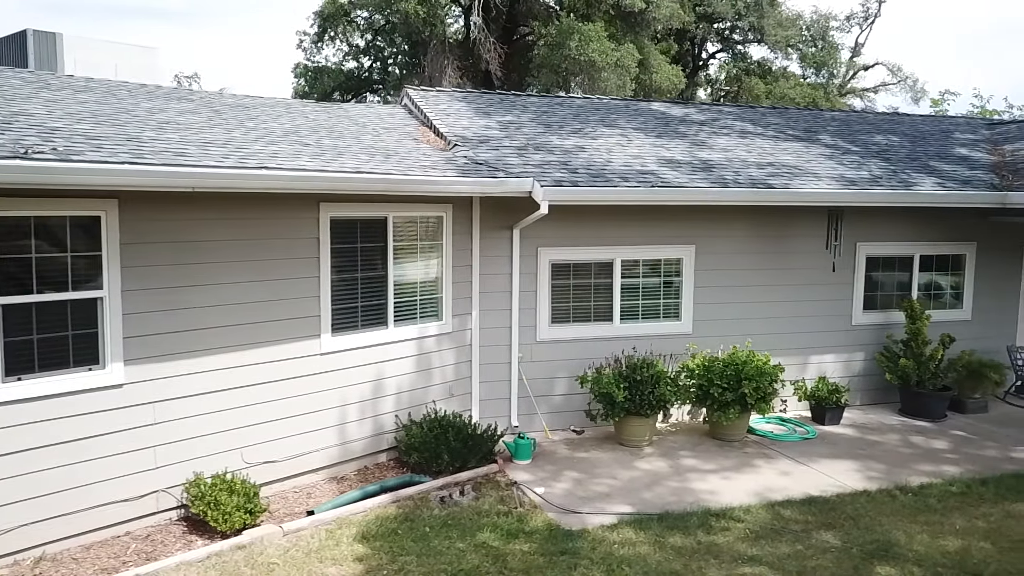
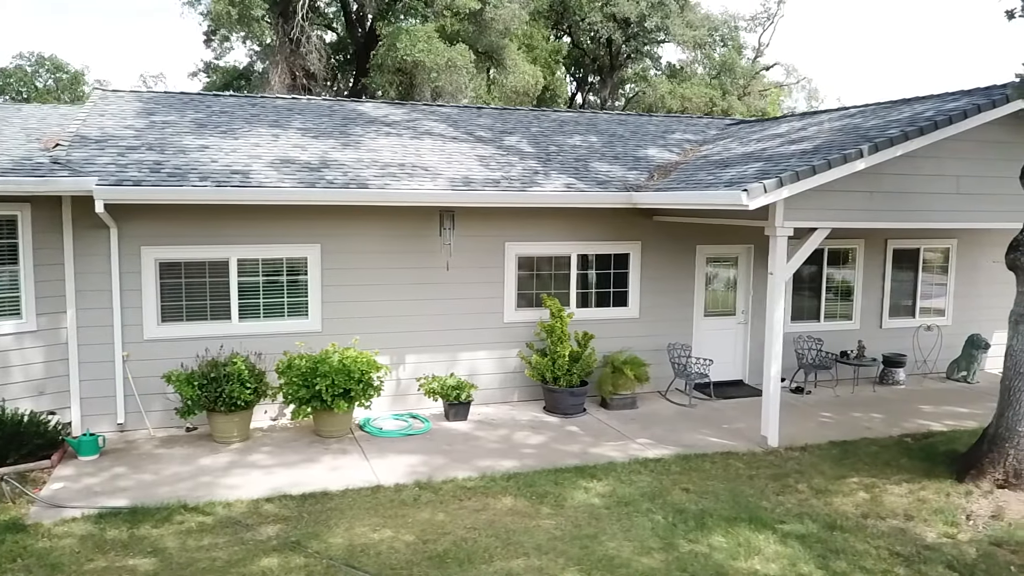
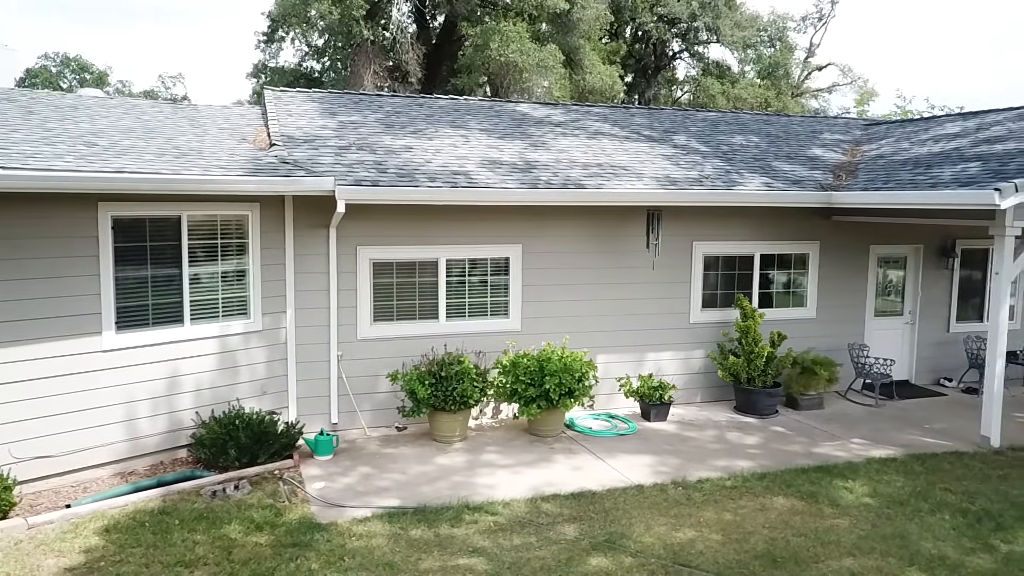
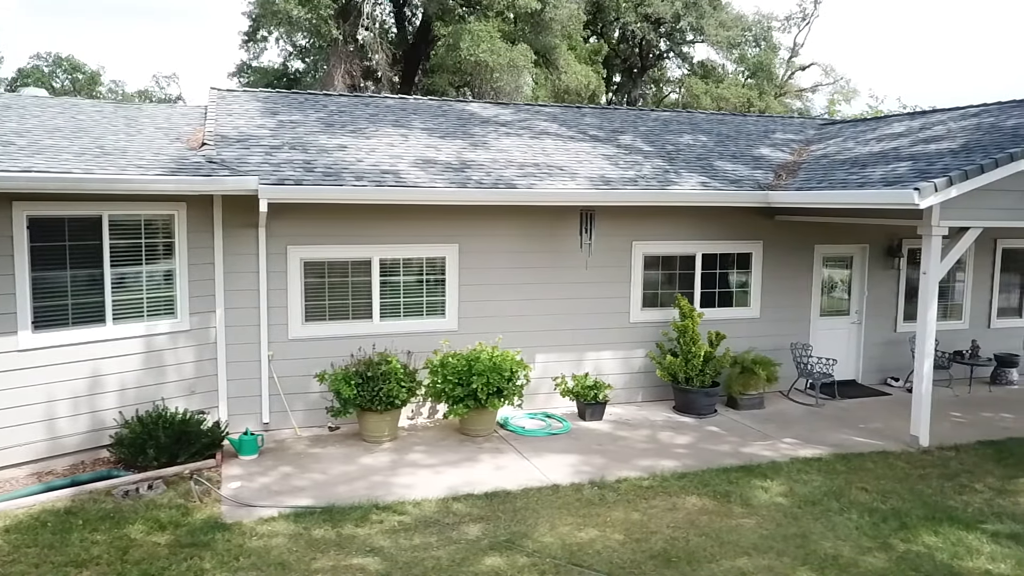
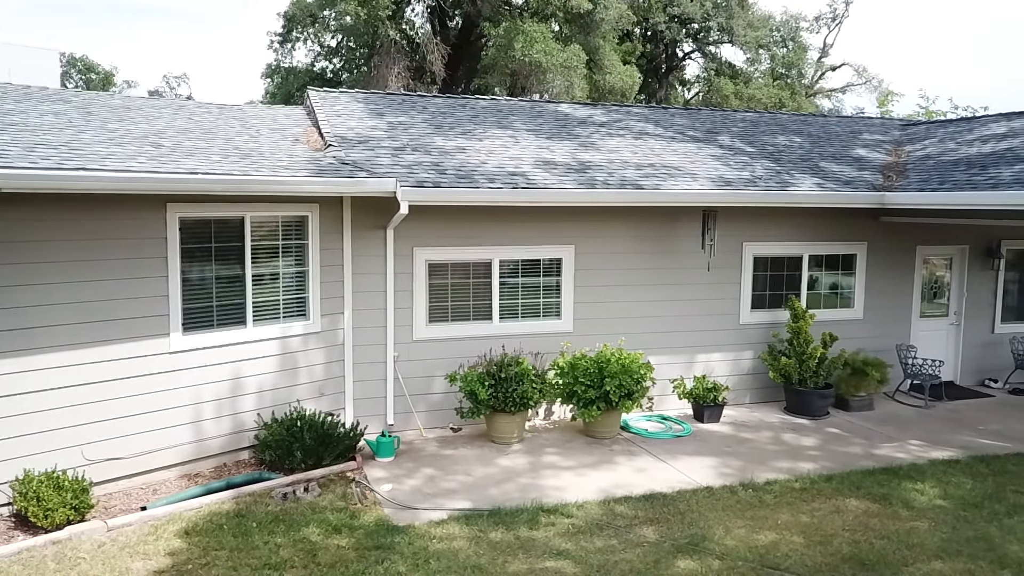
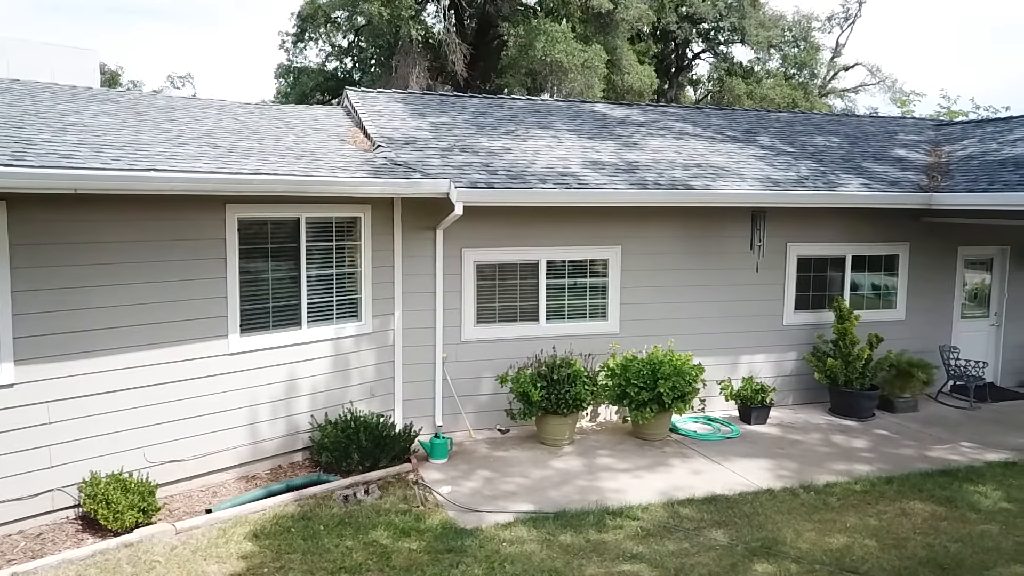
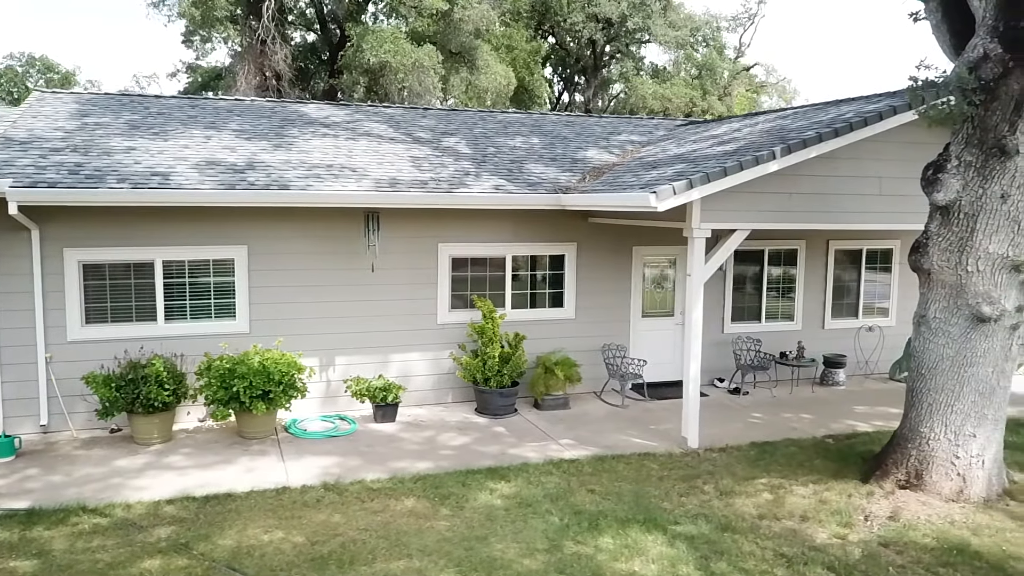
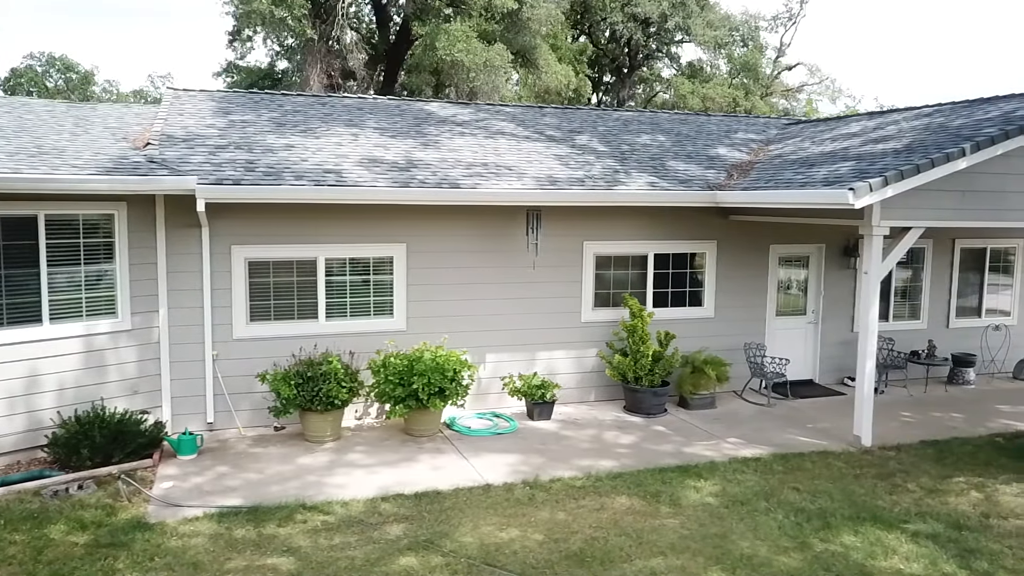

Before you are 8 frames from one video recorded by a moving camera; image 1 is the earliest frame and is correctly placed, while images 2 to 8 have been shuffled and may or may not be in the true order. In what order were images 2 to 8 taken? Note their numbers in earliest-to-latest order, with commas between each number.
6, 5, 3, 4, 8, 2, 7
